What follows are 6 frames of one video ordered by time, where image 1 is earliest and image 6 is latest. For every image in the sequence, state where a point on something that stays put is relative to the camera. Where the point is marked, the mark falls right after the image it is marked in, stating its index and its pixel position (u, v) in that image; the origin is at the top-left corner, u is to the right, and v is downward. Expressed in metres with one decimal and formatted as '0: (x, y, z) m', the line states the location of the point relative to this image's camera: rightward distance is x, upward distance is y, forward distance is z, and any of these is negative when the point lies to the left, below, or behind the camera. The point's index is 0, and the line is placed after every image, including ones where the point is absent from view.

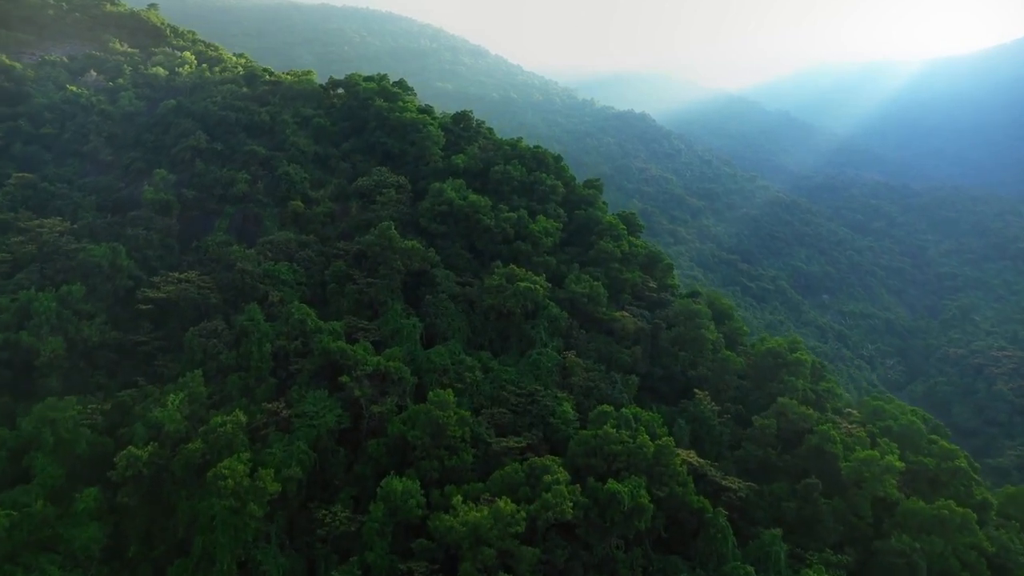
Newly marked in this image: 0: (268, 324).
0: (-5.1, -0.8, +19.3) m
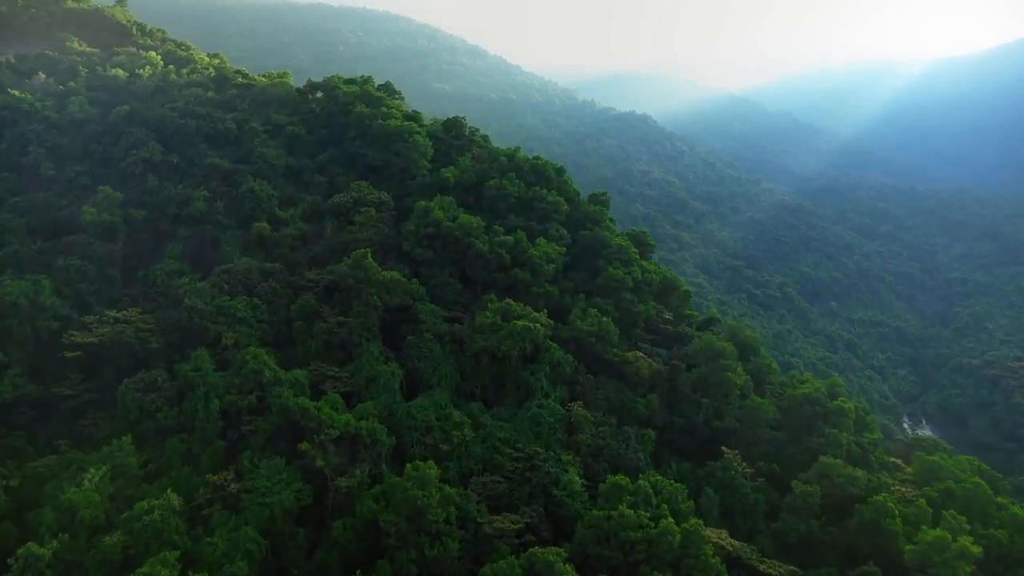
0: (-5.2, -1.5, +16.3) m
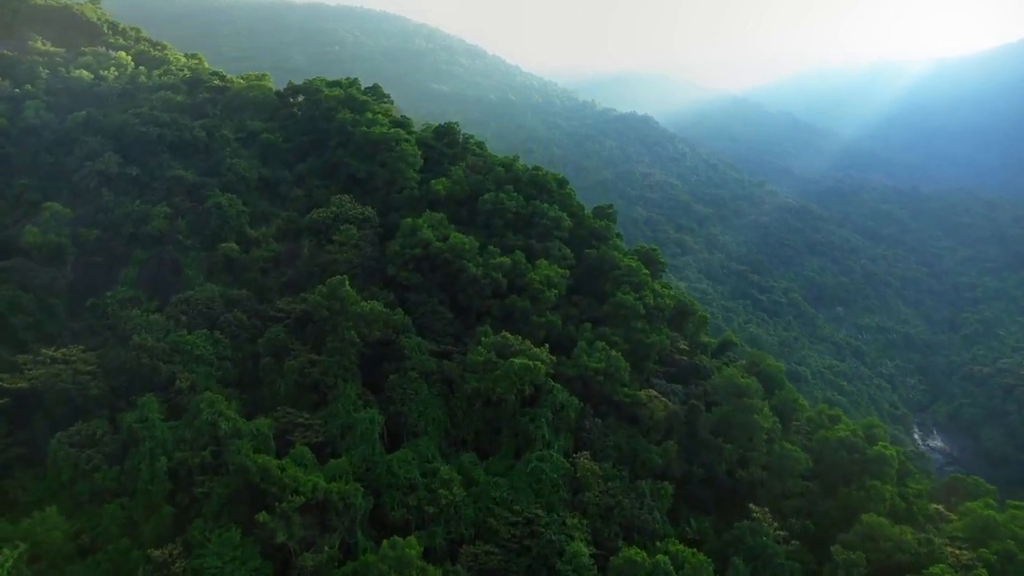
0: (-5.2, -2.1, +14.0) m
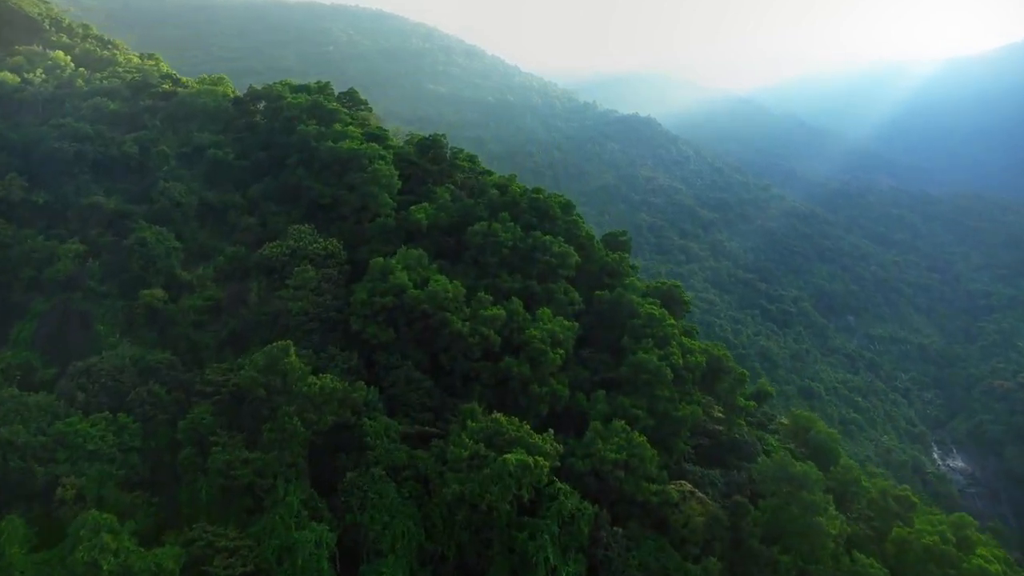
0: (-5.3, -3.1, +10.2) m
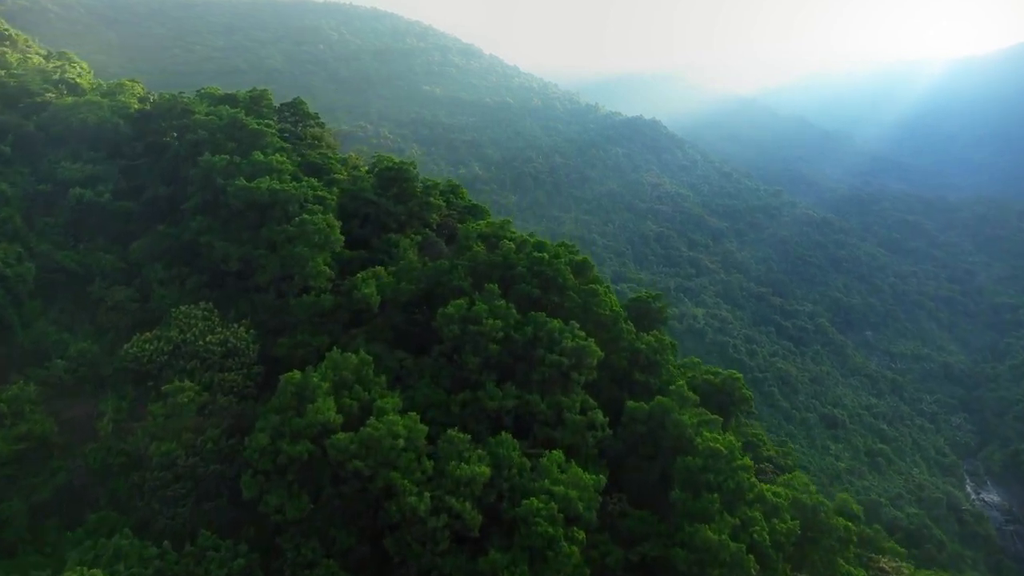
0: (-5.4, -4.5, +4.5) m
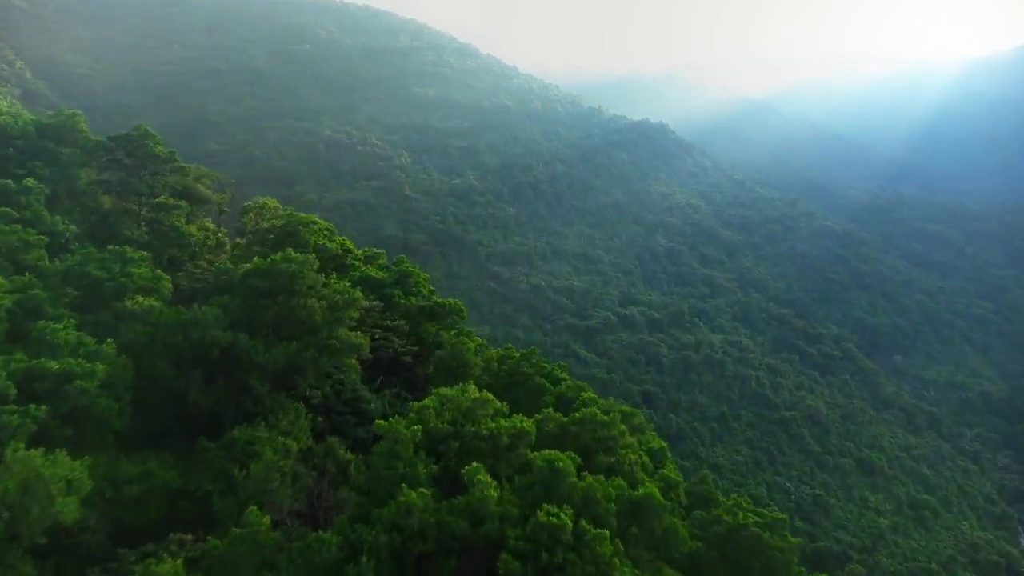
0: (-5.6, -6.4, -3.1) m
